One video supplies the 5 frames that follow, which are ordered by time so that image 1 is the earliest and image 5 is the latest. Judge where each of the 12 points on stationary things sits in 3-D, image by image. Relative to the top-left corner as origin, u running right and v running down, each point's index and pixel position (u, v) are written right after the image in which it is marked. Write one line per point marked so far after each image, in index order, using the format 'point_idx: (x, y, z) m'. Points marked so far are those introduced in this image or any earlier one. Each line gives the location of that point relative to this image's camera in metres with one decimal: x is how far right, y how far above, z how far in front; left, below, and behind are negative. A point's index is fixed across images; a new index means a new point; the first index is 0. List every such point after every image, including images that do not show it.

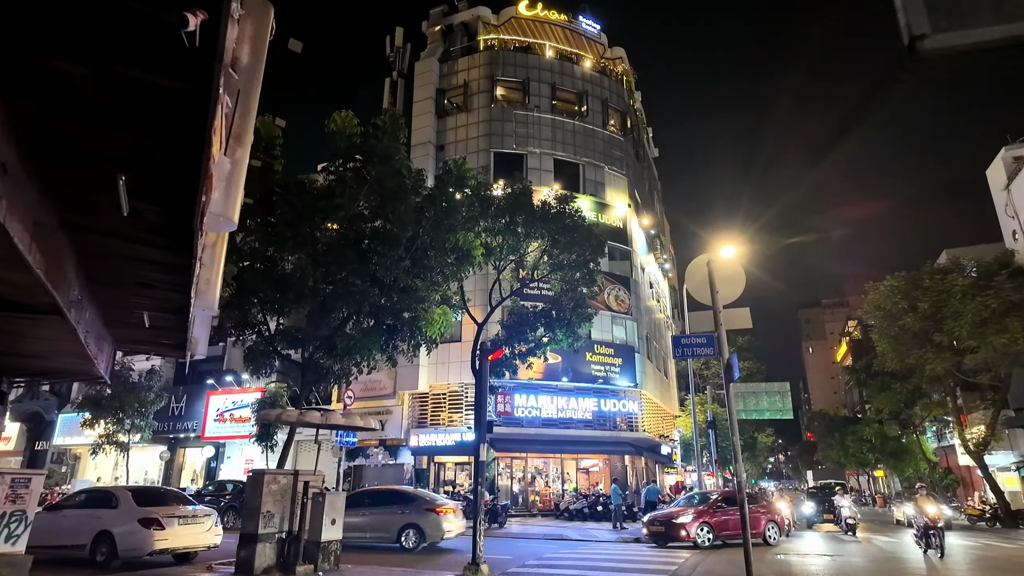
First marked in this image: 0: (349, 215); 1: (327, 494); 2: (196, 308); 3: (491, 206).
0: (-3.0, +1.3, +10.8) m
1: (-3.2, -3.5, +10.1) m
2: (-3.5, -0.2, +6.6) m
3: (-0.7, +2.8, +19.6) m
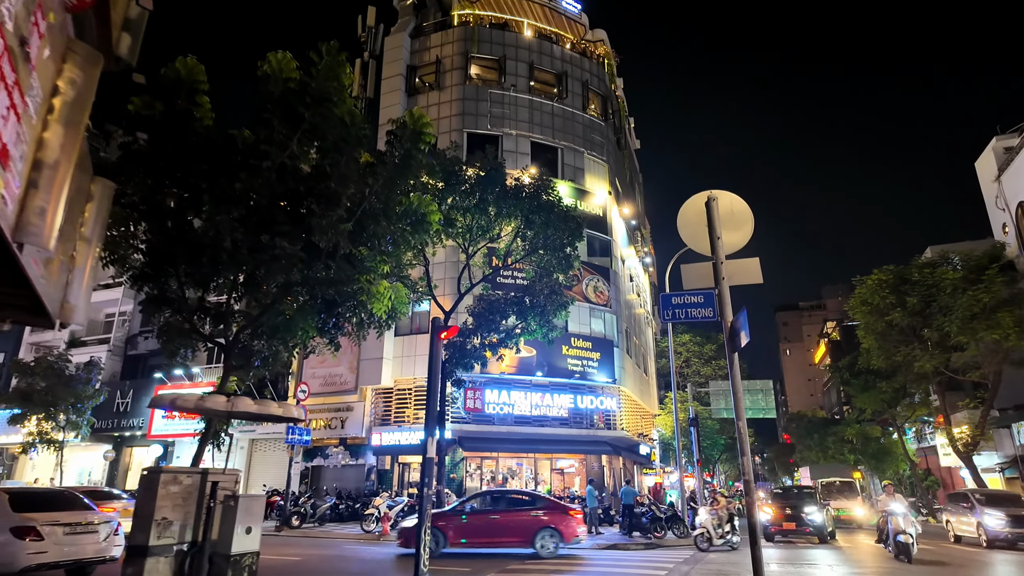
0: (-3.6, +1.9, +9.2) m
1: (-3.9, -3.0, +8.4) m
2: (-4.0, +0.3, +4.9) m
3: (-1.6, +3.2, +17.9) m
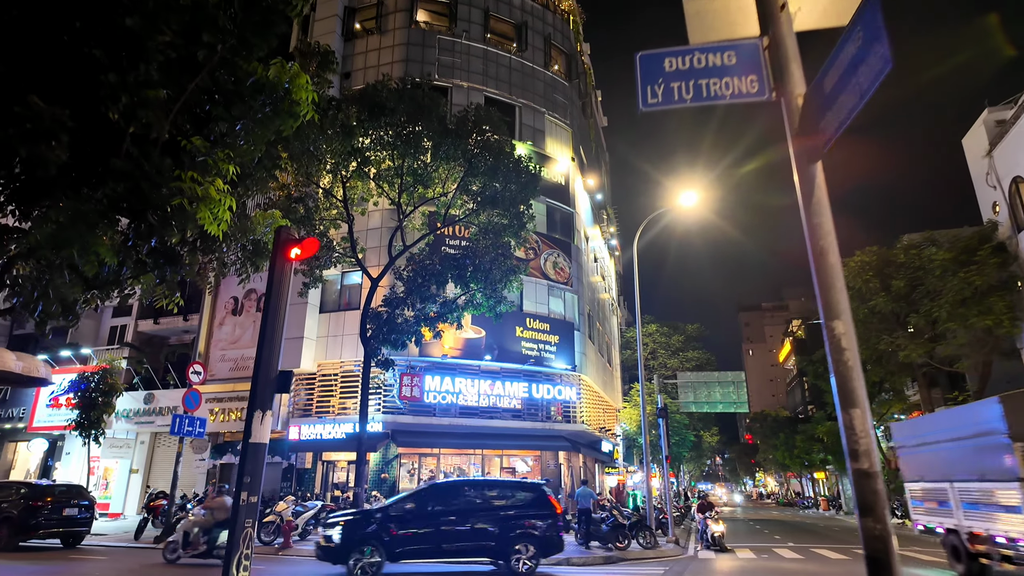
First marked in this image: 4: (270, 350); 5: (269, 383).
0: (-4.6, +3.0, +5.8) m
1: (-4.9, -1.9, +5.0) m
2: (-4.9, +1.4, +1.6) m
3: (-3.1, +4.3, +14.7) m
4: (-2.2, -0.6, +5.5) m
5: (-2.2, -0.9, +5.4) m
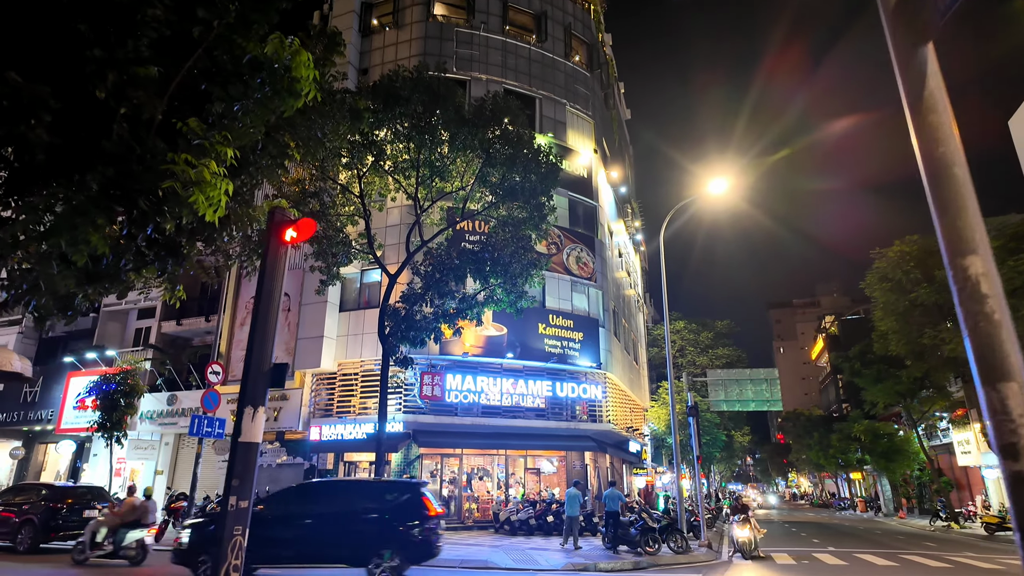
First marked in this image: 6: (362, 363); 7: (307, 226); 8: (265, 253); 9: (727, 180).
0: (-4.5, +3.1, +5.5) m
1: (-4.8, -1.8, +4.7) m
2: (-4.9, +1.5, +1.2) m
3: (-2.6, +4.4, +14.3) m
4: (-2.1, -0.4, +5.0) m
5: (-2.1, -0.7, +4.9) m
6: (-5.0, -2.5, +19.8) m
7: (-1.8, +0.6, +5.3) m
8: (-2.2, +0.3, +5.3) m
9: (+5.8, +2.9, +16.0) m
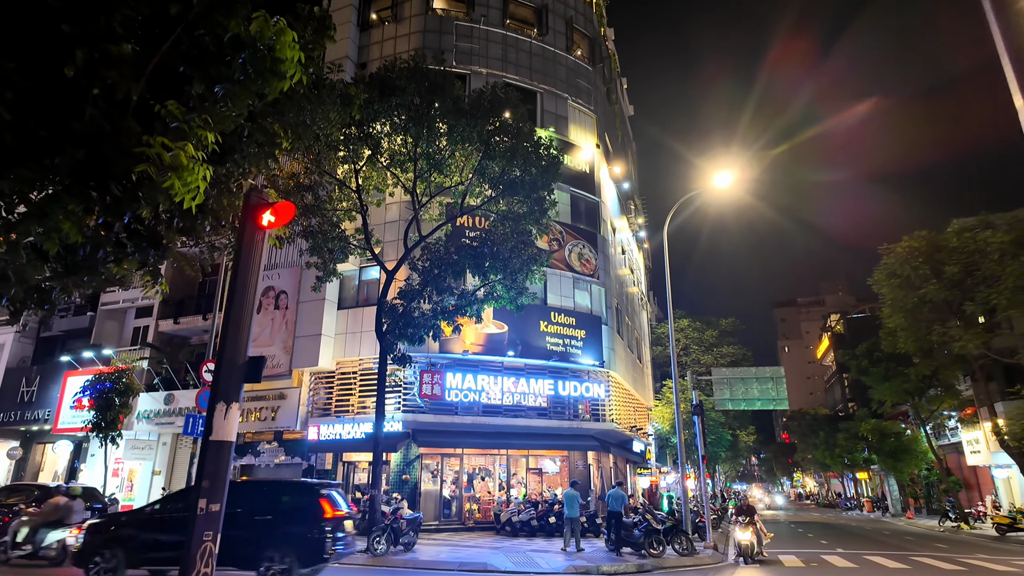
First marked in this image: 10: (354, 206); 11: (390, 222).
0: (-4.6, +3.1, +5.2) m
1: (-4.8, -1.7, +4.4) m
2: (-5.0, +1.6, +0.9) m
3: (-2.6, +4.5, +14.0) m
4: (-2.2, -0.3, +4.7) m
5: (-2.1, -0.6, +4.6) m
6: (-5.0, -2.4, +19.5) m
7: (-1.9, +0.7, +5.0) m
8: (-2.3, +0.4, +4.9) m
9: (+5.8, +3.0, +15.7) m
10: (-4.3, +2.2, +16.0) m
11: (-4.0, +2.2, +19.5) m
